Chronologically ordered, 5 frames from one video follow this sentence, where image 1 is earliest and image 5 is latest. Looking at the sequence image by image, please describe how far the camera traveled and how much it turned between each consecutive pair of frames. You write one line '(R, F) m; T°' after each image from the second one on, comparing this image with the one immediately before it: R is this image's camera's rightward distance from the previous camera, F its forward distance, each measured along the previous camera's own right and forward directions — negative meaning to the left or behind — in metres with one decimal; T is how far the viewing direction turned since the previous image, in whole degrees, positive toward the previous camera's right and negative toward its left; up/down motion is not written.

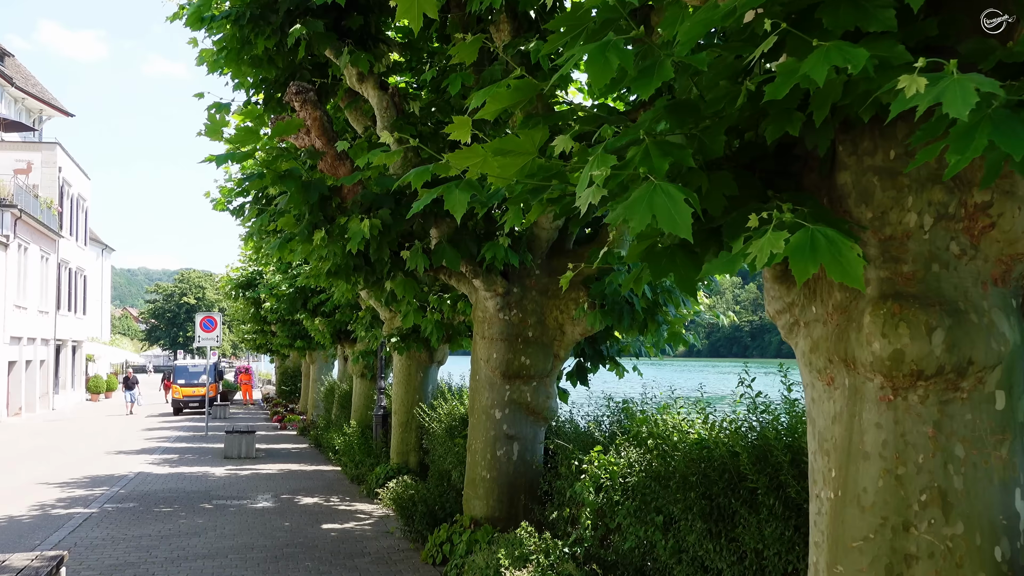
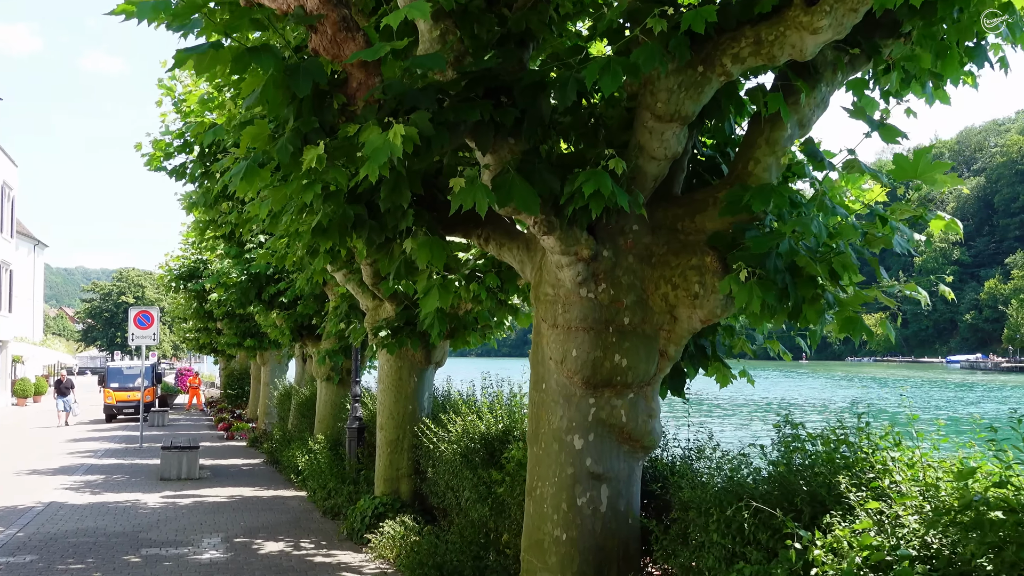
(-0.8, +2.9) m; +3°
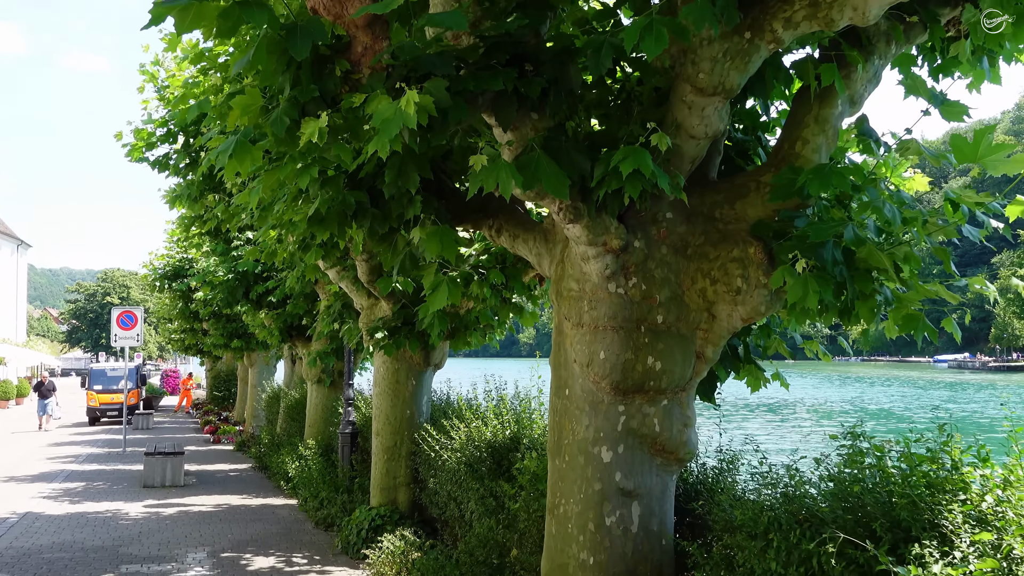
(-0.2, +0.6) m; +1°
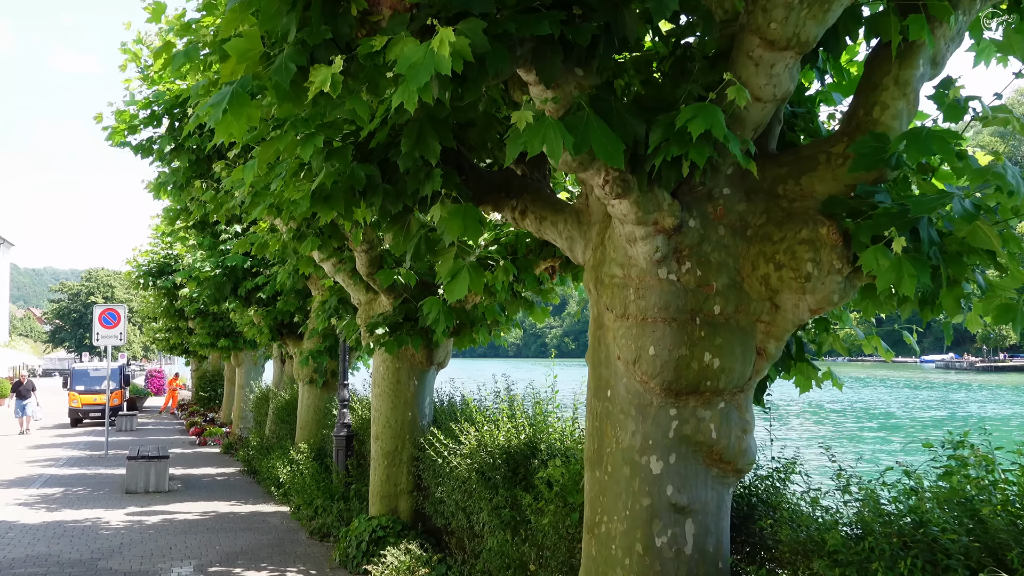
(-0.2, +0.7) m; +1°
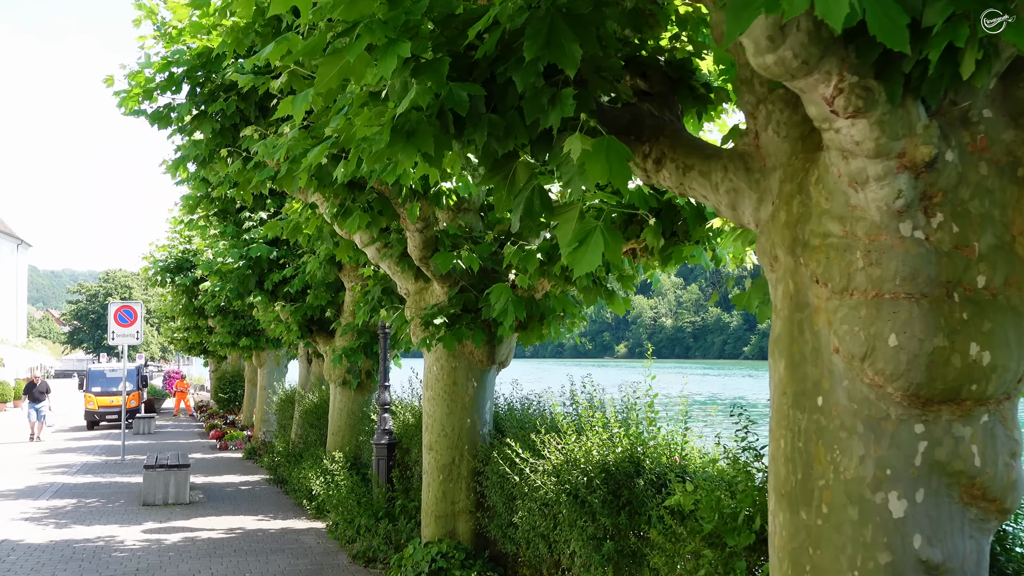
(-0.5, +1.3) m; -1°
